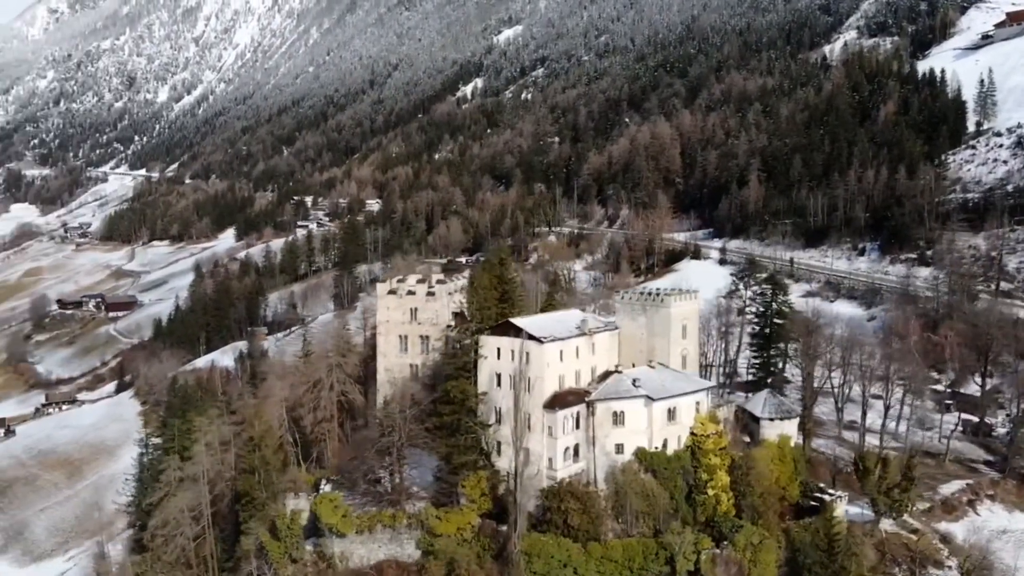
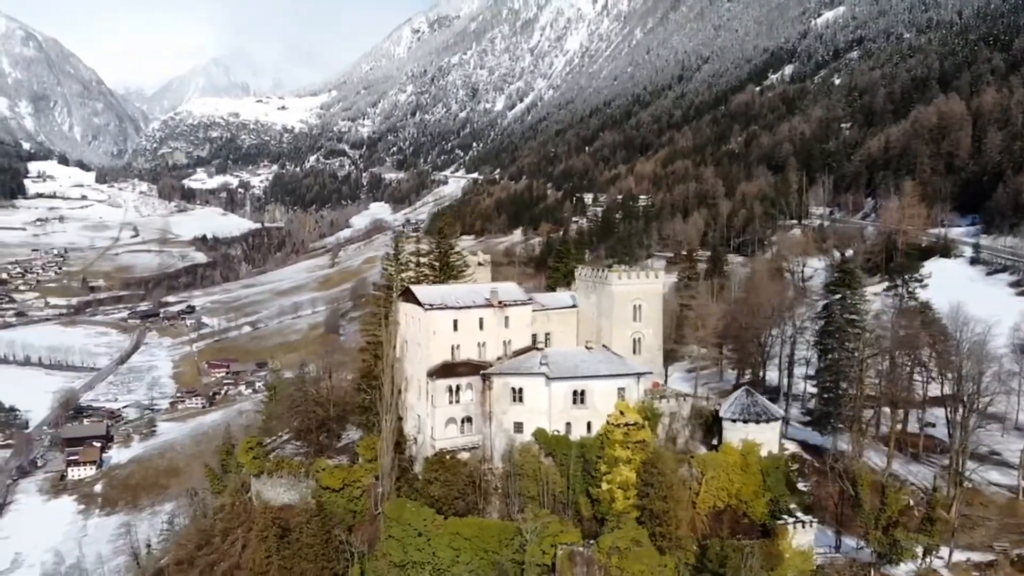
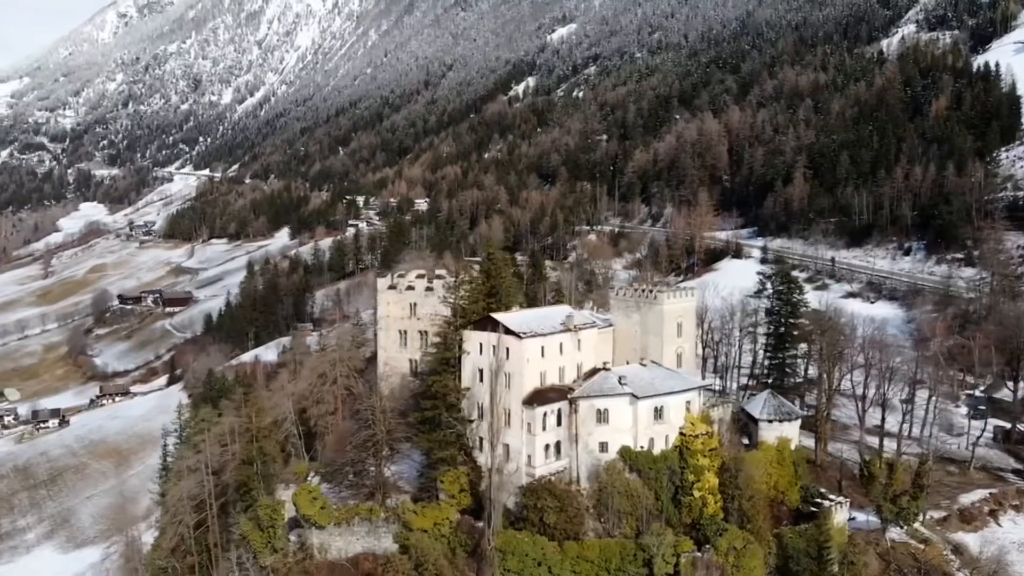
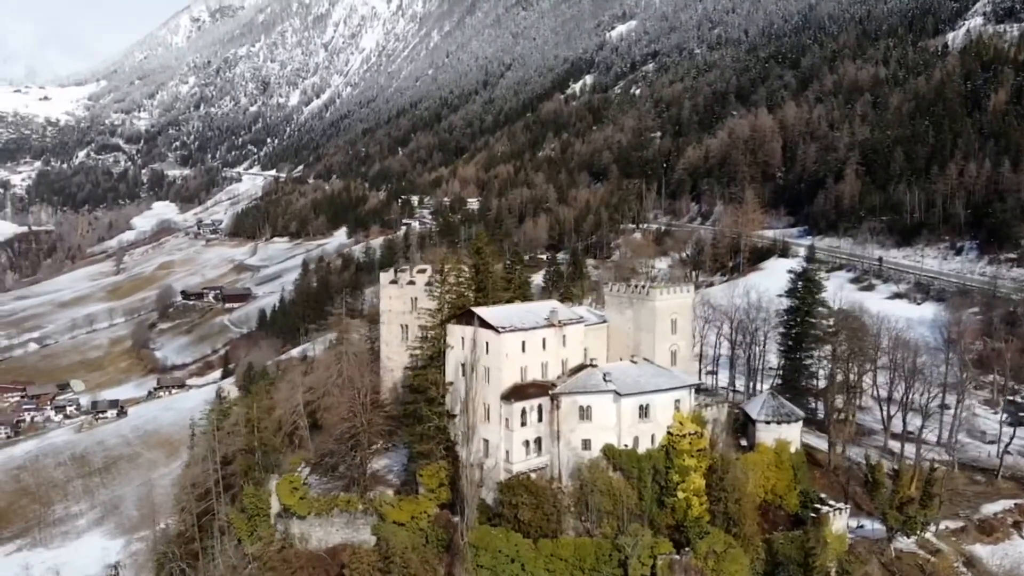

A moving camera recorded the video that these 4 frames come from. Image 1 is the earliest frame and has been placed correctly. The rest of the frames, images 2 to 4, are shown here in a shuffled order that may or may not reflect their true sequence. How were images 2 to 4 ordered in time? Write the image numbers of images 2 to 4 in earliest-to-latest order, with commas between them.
3, 4, 2
